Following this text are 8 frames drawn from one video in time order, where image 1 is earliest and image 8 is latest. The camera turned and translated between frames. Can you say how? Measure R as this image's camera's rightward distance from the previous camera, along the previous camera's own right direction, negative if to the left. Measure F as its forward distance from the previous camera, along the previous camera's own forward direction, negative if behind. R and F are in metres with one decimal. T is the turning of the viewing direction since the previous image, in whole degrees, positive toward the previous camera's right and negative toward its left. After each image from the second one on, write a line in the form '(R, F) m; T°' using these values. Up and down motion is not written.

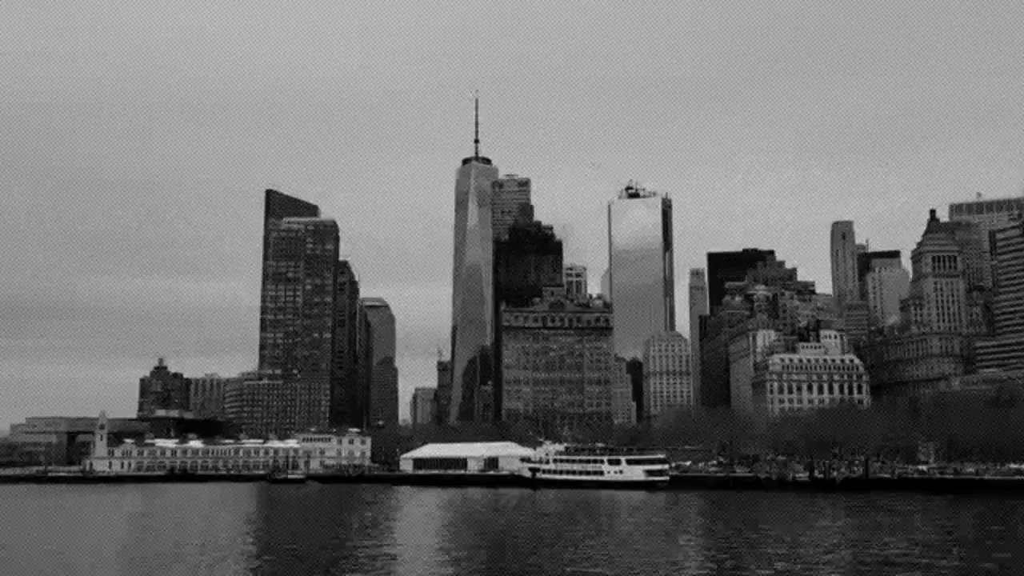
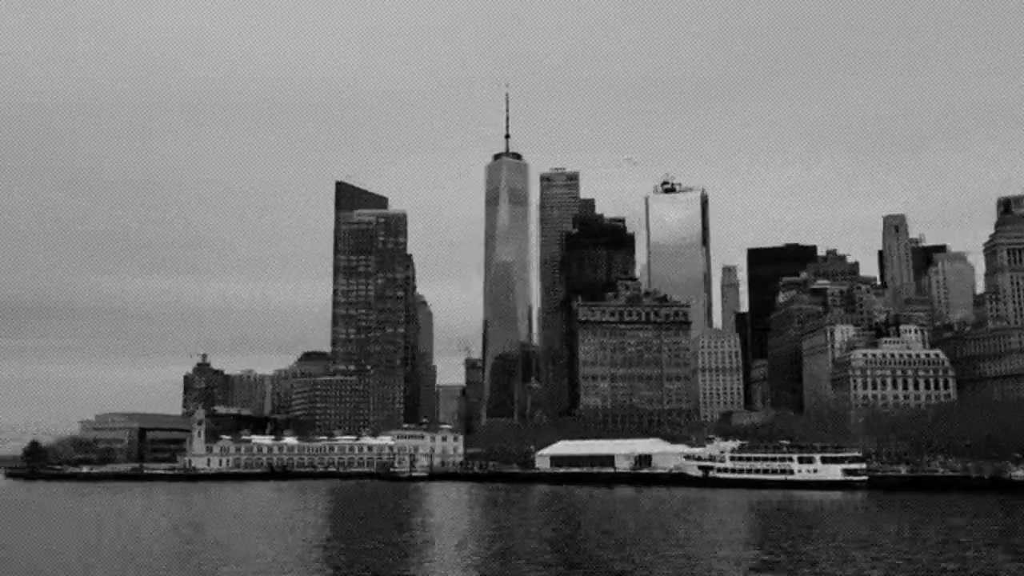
(-20.6, +11.2) m; 0°
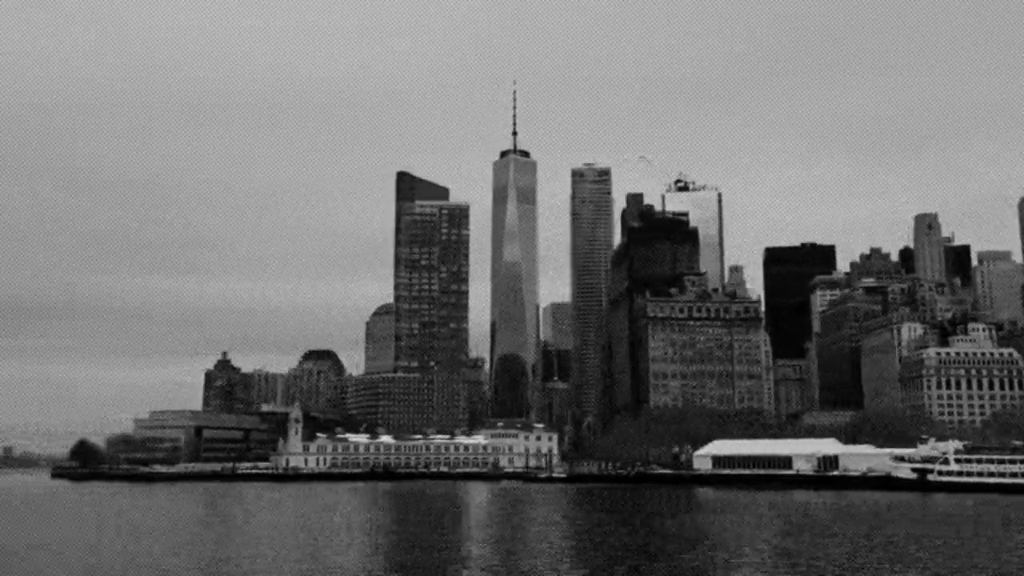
(-17.0, +10.7) m; 0°
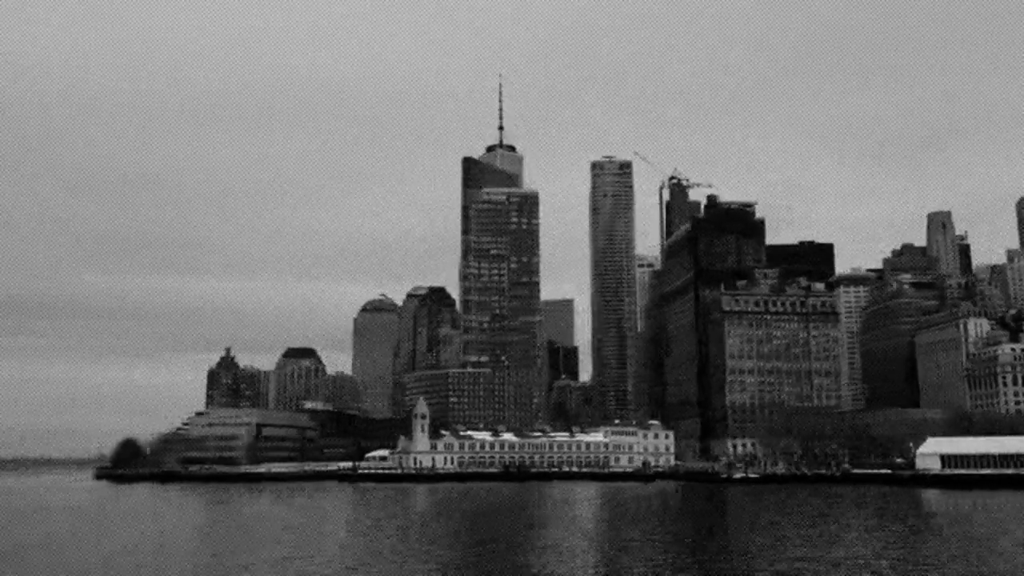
(-18.6, +12.4) m; 0°
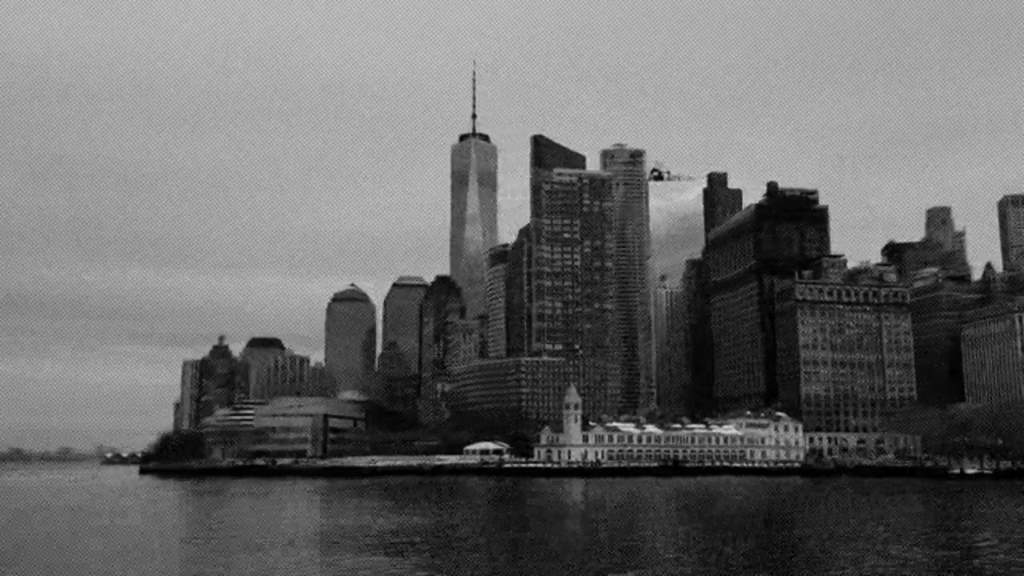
(-20.4, +11.5) m; +1°
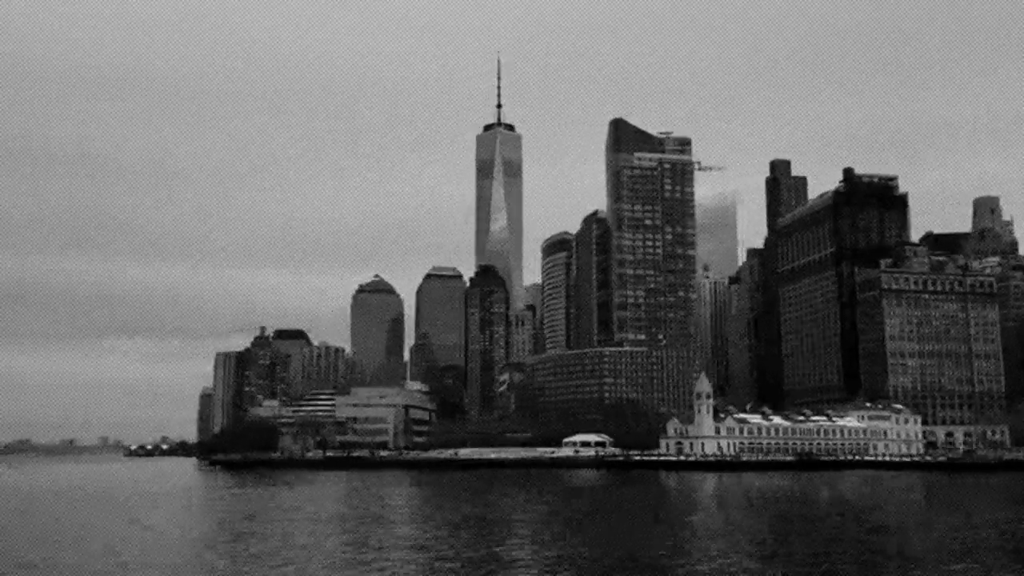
(-10.5, +5.4) m; -2°
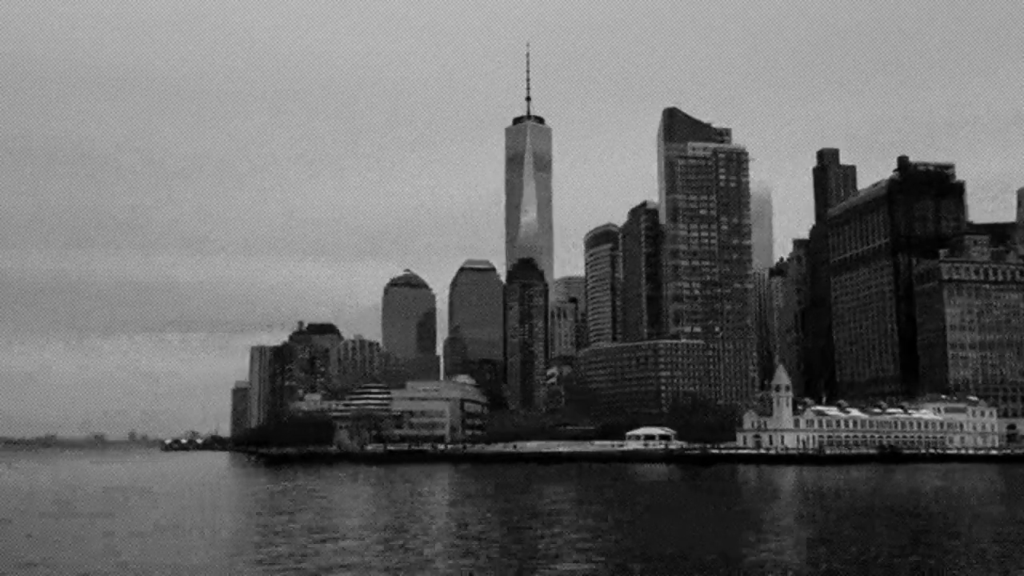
(-4.2, +1.9) m; -2°
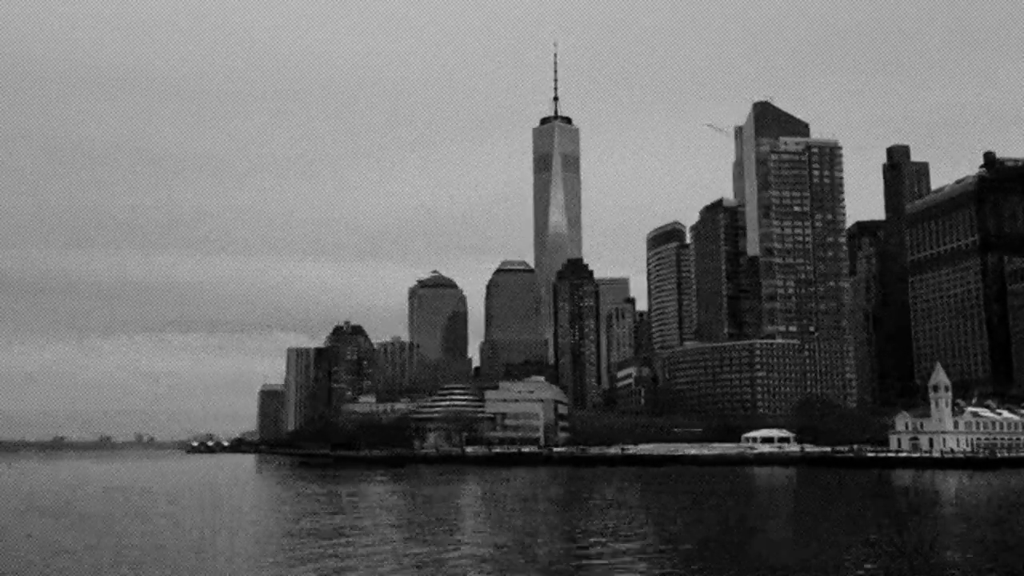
(-11.4, +3.4) m; -2°
